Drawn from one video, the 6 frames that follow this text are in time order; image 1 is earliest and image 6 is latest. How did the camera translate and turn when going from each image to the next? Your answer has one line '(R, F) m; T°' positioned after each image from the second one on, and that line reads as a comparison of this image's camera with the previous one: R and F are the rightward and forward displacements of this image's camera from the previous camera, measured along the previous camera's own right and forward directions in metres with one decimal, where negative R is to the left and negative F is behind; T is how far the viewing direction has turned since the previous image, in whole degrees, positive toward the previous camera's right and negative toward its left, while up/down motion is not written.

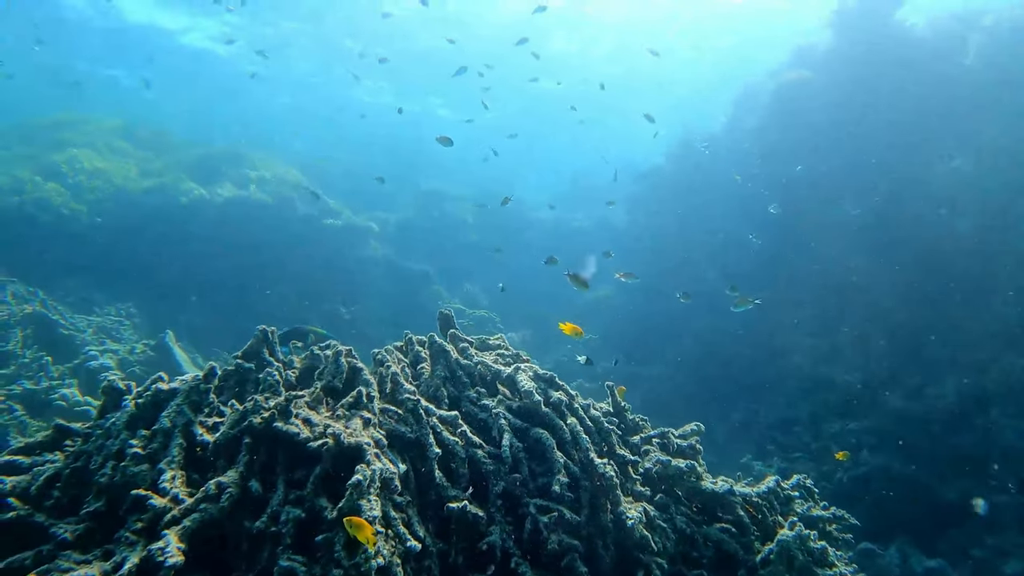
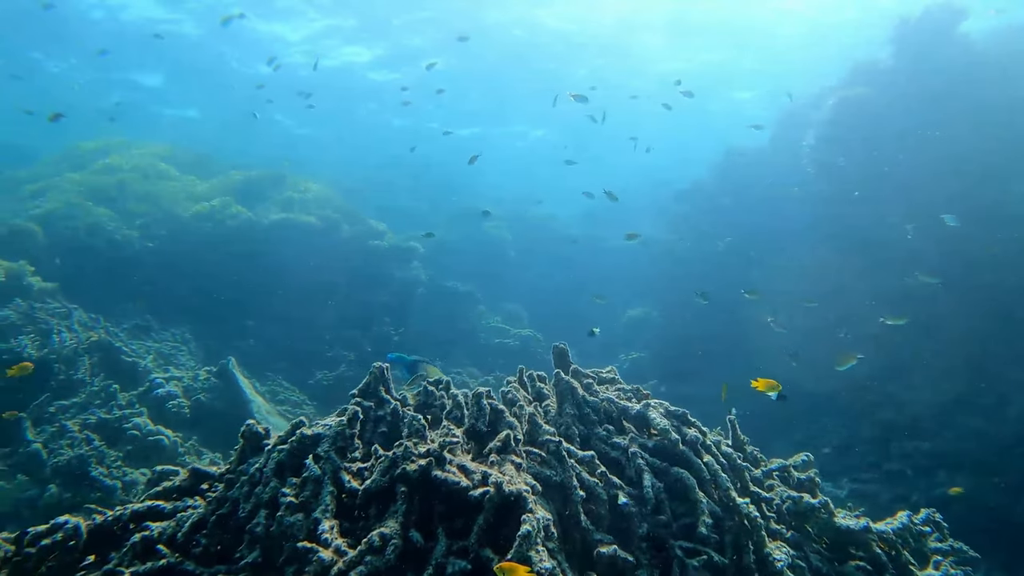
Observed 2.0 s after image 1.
(-1.1, 0.0) m; 0°
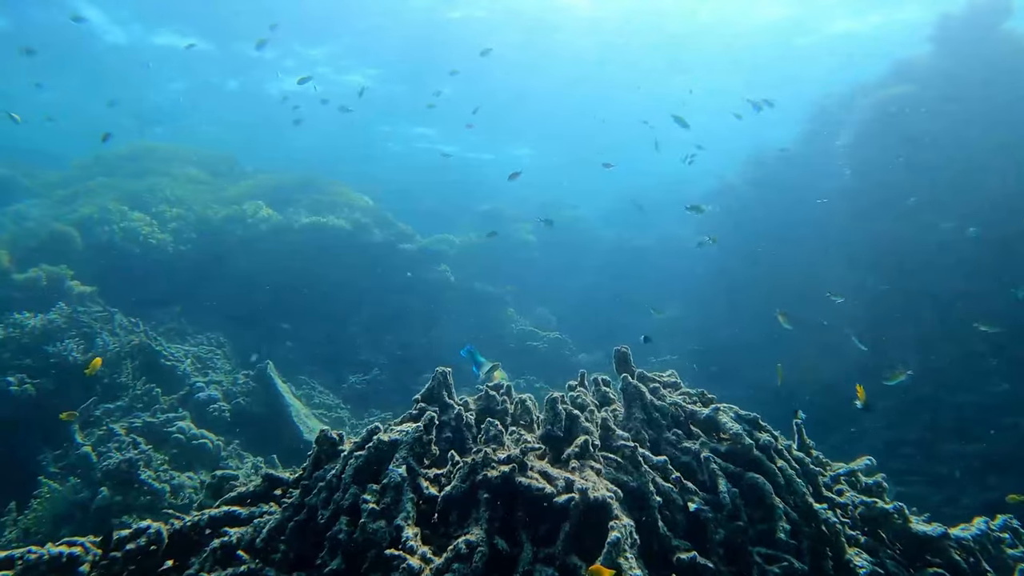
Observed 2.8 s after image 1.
(-0.5, 0.0) m; -1°
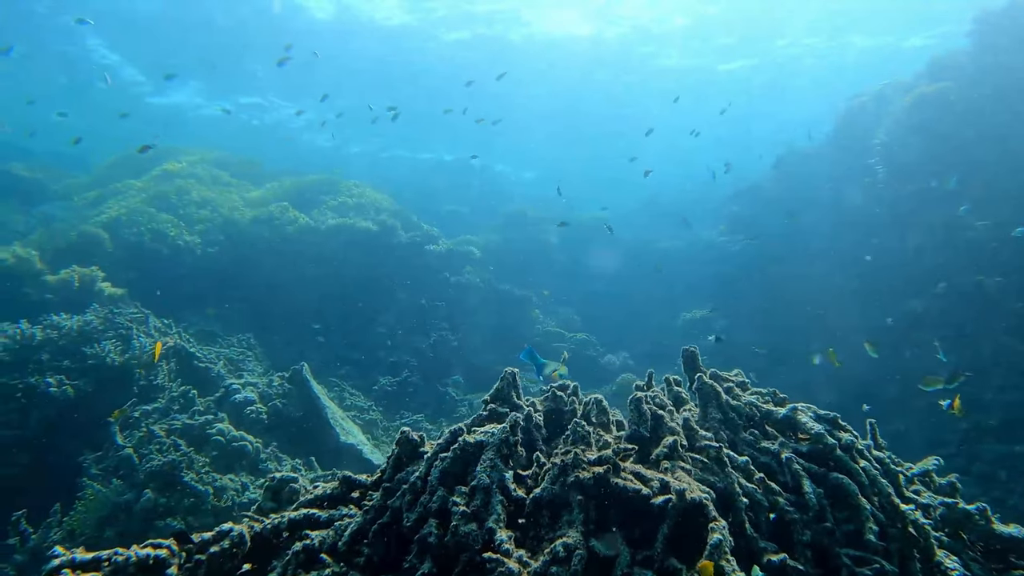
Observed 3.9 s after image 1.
(-0.6, +0.1) m; 0°
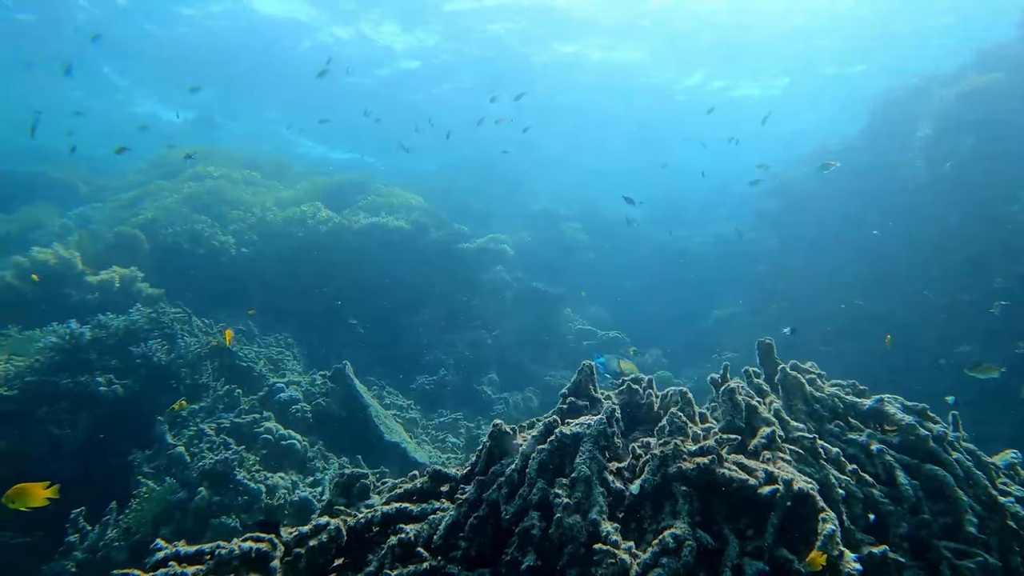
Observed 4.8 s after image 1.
(-0.6, 0.0) m; -1°
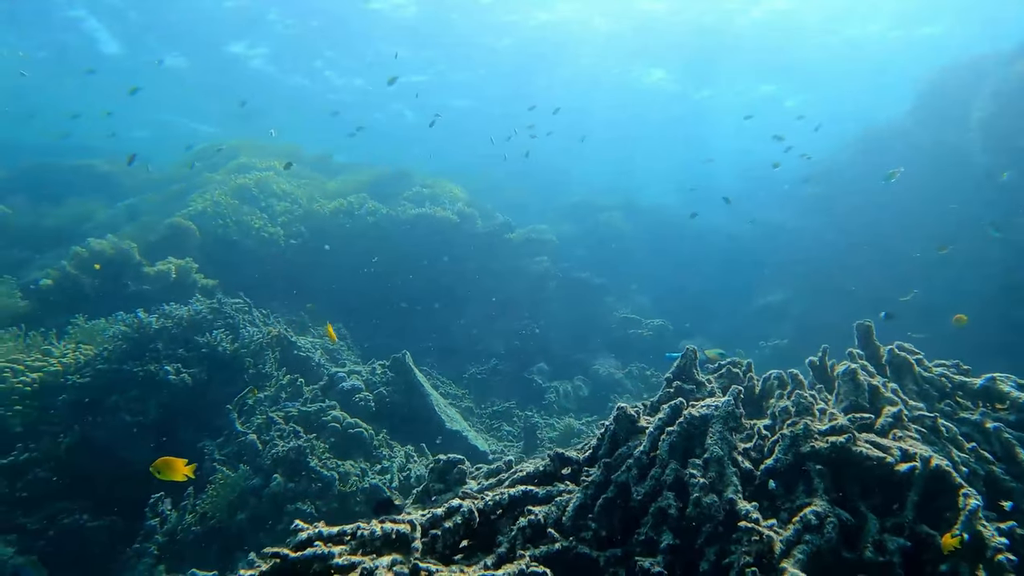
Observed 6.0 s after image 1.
(-0.8, 0.0) m; -1°
